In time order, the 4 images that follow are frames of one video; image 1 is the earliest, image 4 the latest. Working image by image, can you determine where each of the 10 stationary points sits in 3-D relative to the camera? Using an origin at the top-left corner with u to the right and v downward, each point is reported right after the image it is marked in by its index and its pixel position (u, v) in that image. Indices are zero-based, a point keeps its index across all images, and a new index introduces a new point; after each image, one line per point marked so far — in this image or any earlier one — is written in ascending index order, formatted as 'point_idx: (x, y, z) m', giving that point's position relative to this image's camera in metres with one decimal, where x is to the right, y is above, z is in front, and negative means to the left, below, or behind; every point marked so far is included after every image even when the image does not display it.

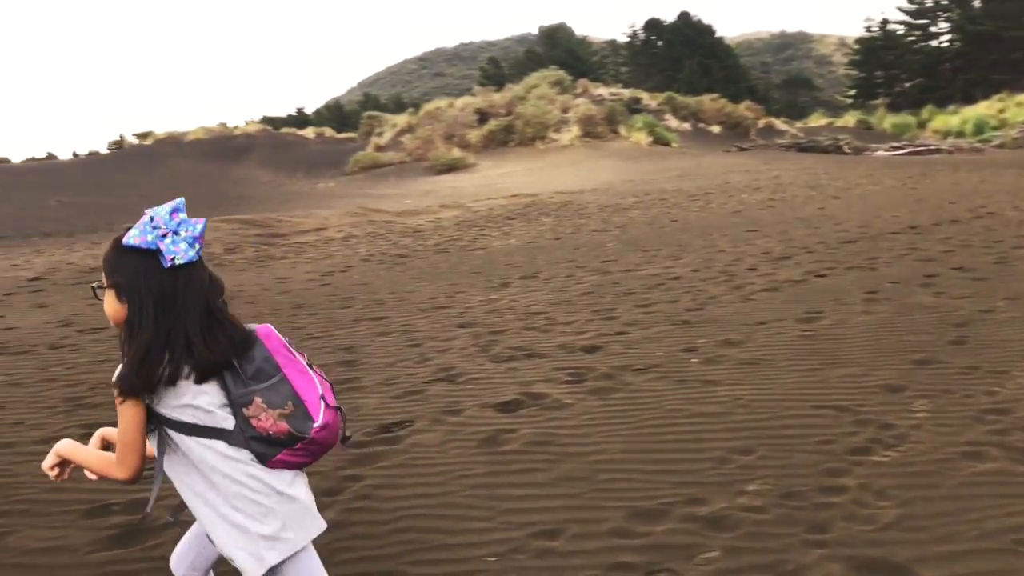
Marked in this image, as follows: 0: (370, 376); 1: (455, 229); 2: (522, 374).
0: (-0.8, -0.5, +5.4) m
1: (-1.1, +1.2, +17.6) m
2: (+0.1, -0.5, +5.2) m
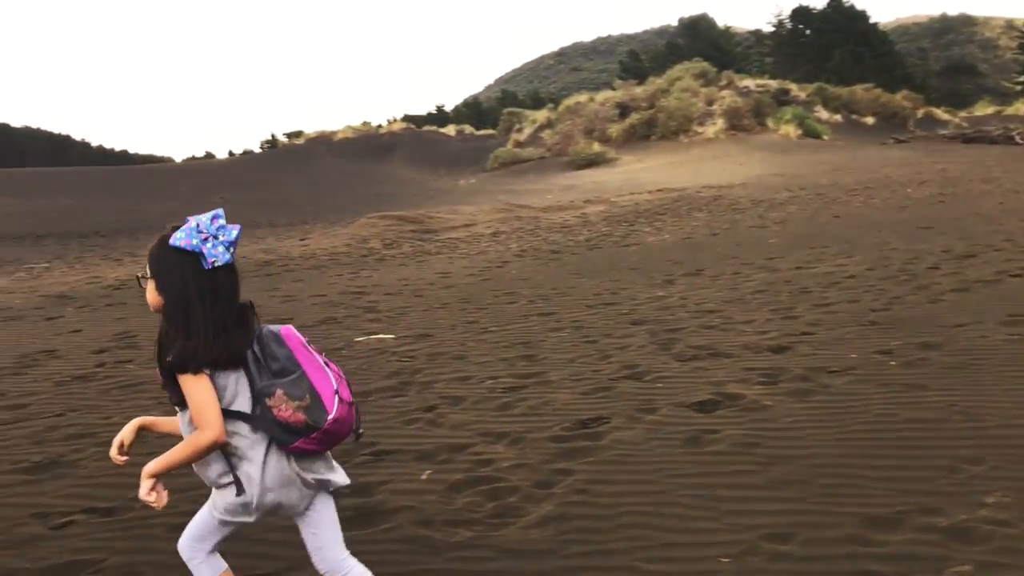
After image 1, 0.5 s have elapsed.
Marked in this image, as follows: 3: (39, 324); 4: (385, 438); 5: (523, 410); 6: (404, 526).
0: (+0.3, -0.5, +5.5) m
1: (+1.8, +1.2, +17.6) m
2: (+1.1, -0.5, +5.1) m
3: (-4.6, -0.4, +8.8) m
4: (-0.6, -0.7, +4.3) m
5: (+0.1, -0.6, +4.6) m
6: (-0.4, -0.8, +3.2) m
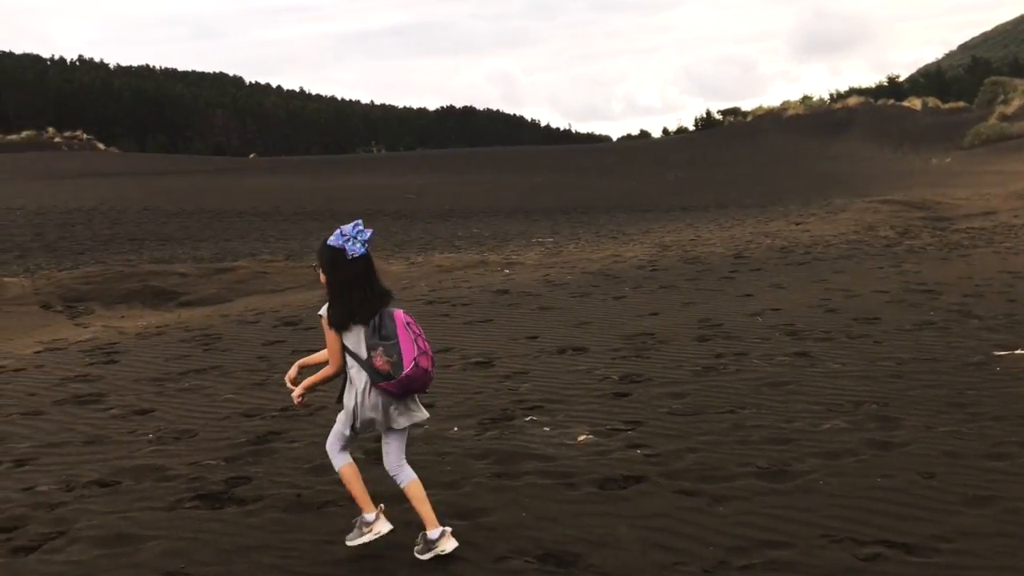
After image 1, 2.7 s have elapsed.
0: (+3.9, -0.7, +4.2) m
1: (+10.6, +1.1, +14.3) m
2: (+4.5, -0.7, +3.4) m
3: (+1.0, -0.2, +9.2) m
4: (+2.6, -0.8, +3.5) m
5: (+3.3, -0.8, +3.5) m
6: (+2.3, -1.0, +2.4) m
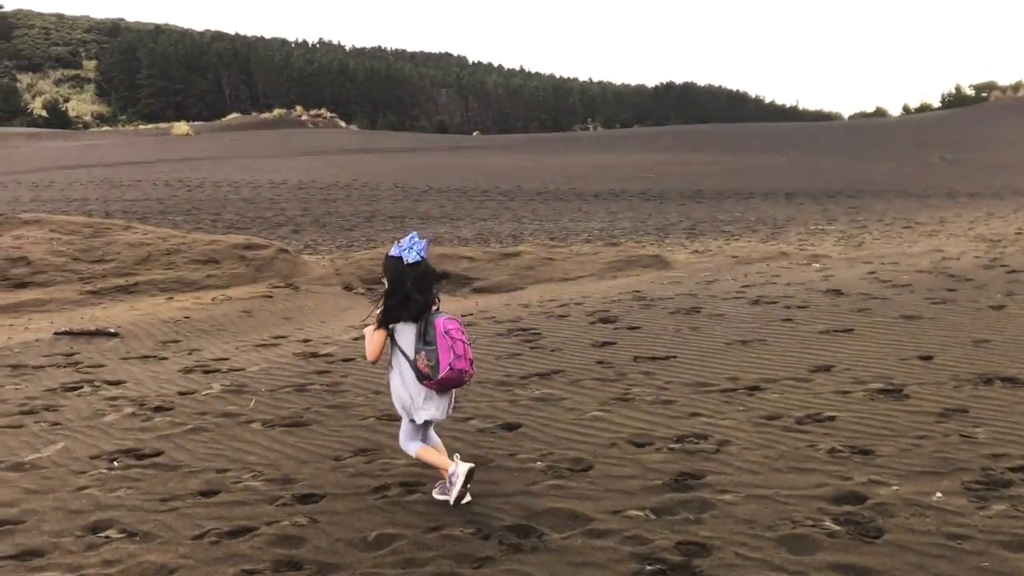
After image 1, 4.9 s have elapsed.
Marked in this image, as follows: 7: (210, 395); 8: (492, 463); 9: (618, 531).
0: (+5.7, -0.9, +2.1) m
1: (+14.6, +0.7, +10.4) m
2: (+6.2, -1.0, +1.3) m
3: (+4.1, -0.2, +7.7) m
4: (+4.3, -1.1, +1.7) m
5: (+5.0, -1.1, +1.6) m
6: (+3.8, -1.2, +0.8) m
7: (-2.1, -0.7, +6.3) m
8: (-0.1, -0.9, +4.6) m
9: (+0.4, -1.0, +3.6) m
